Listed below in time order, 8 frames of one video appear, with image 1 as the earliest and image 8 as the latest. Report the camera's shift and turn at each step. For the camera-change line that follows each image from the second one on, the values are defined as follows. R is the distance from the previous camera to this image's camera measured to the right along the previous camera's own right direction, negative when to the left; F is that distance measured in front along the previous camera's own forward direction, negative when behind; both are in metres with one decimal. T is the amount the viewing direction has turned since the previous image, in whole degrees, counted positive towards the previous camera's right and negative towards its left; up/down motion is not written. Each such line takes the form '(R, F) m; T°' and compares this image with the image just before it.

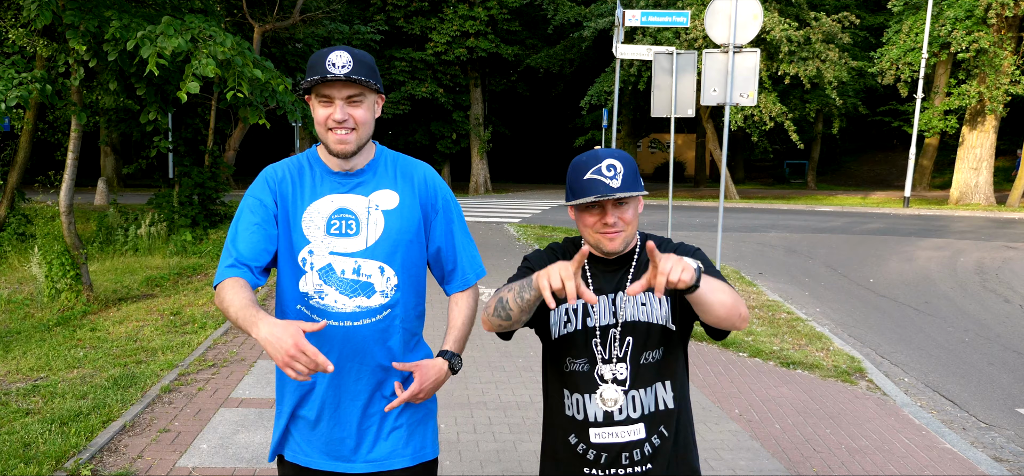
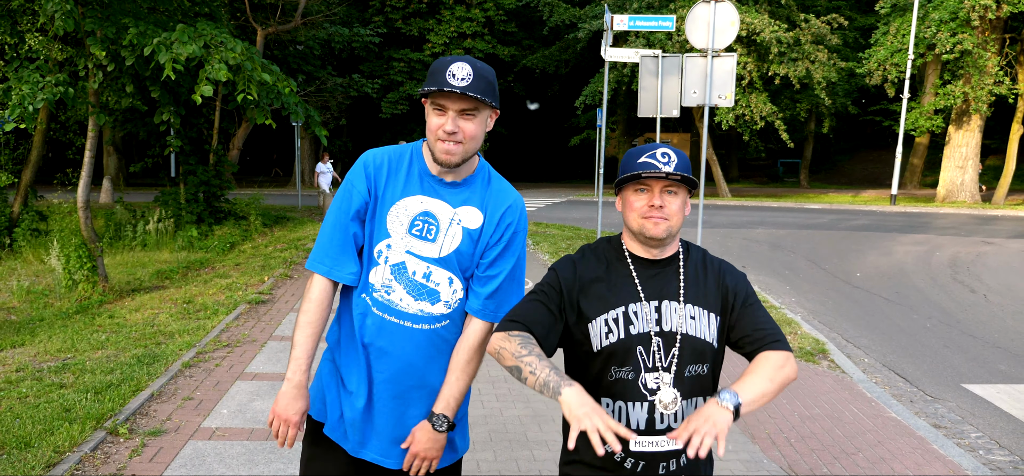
(+0.1, -0.5) m; 0°
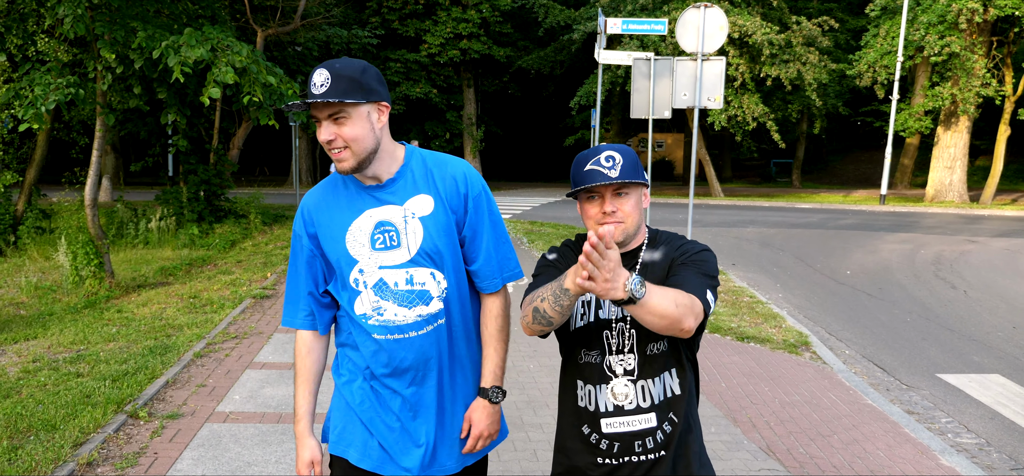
(0.0, -0.3) m; 0°
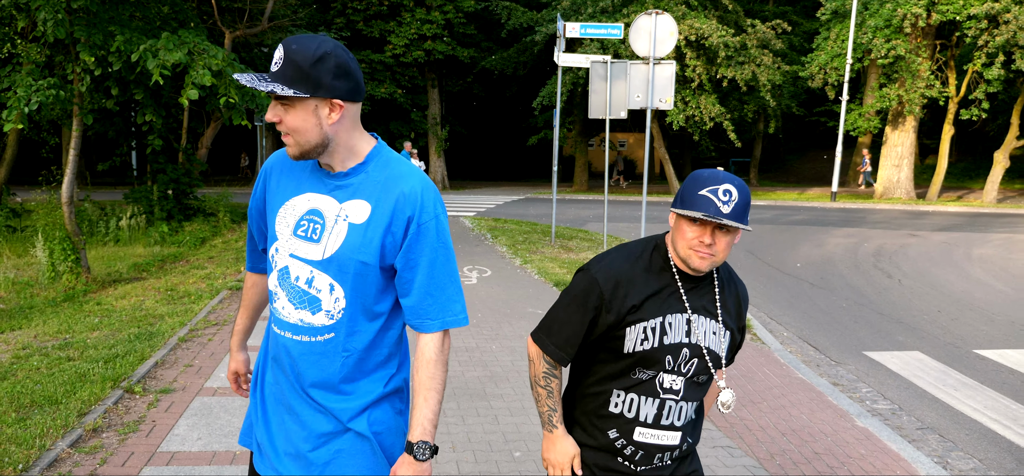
(0.0, -0.5) m; +3°
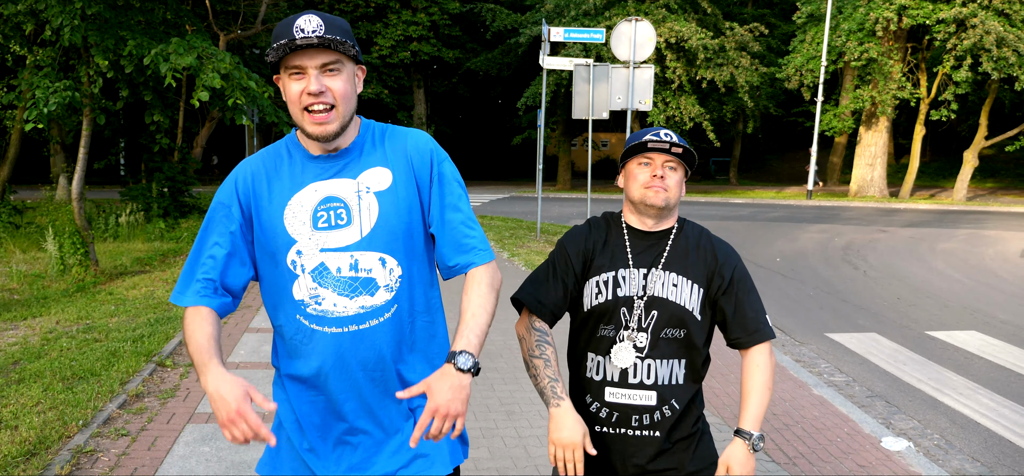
(-0.1, -0.6) m; +1°
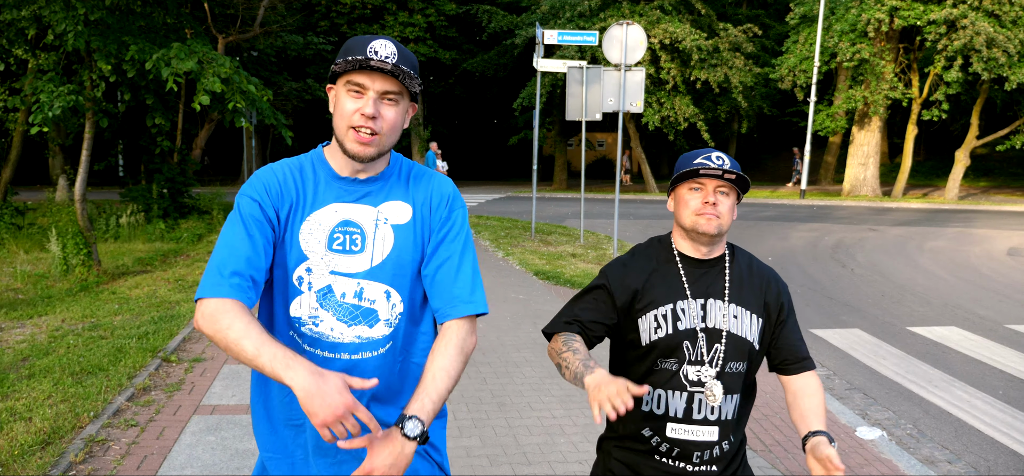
(0.0, -0.2) m; 0°
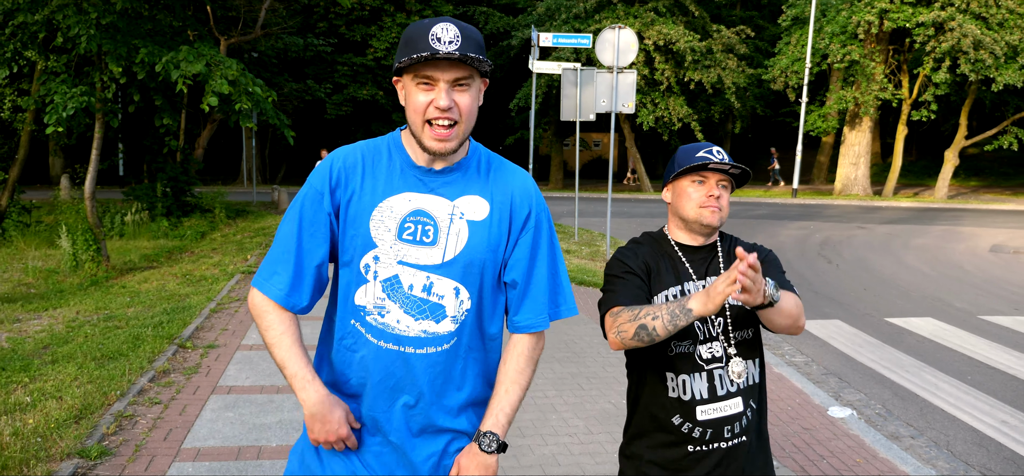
(0.0, -0.4) m; 0°
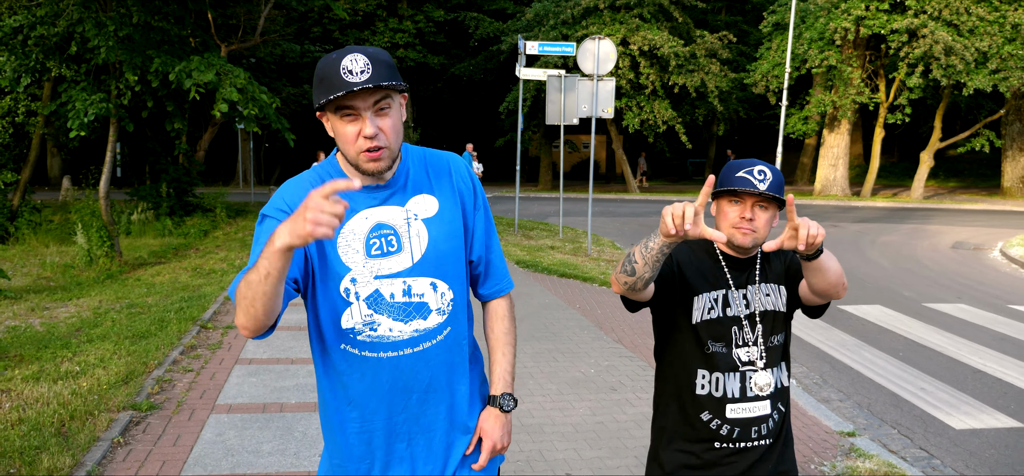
(+0.1, -0.8) m; +1°
